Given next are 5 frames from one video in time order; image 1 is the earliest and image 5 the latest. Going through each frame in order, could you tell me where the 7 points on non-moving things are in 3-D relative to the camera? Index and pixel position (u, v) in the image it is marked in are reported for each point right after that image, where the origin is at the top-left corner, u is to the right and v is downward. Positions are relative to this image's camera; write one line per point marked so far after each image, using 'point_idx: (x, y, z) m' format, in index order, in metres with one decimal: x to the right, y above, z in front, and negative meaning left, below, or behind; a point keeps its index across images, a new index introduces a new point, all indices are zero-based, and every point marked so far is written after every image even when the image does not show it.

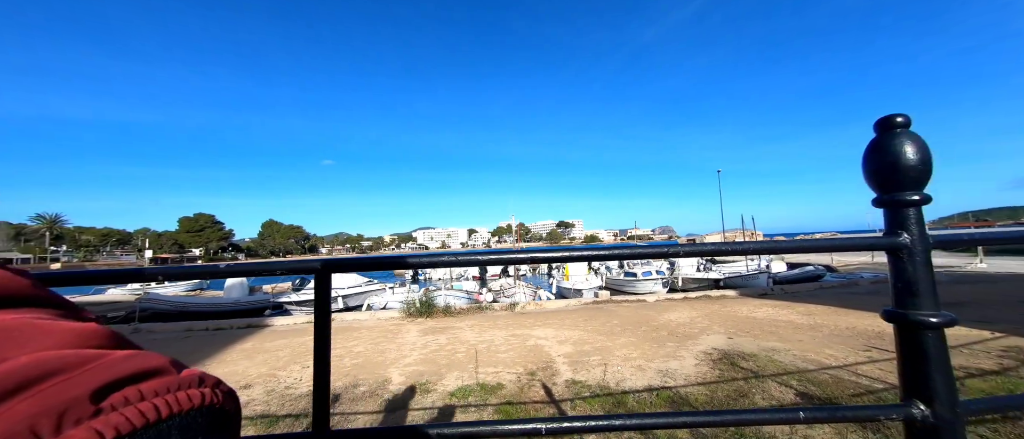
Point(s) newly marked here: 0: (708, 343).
0: (+3.3, -2.1, +6.0) m
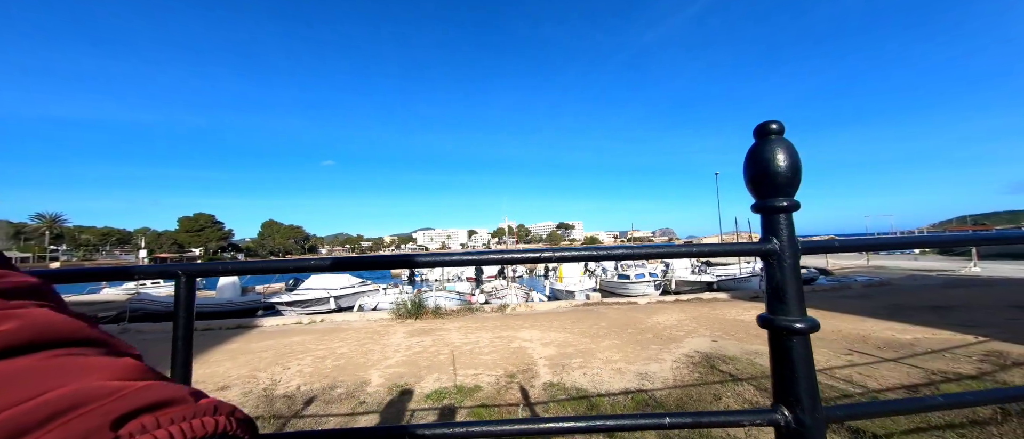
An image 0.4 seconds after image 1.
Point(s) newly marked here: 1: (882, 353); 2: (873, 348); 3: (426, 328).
0: (+3.0, -2.1, +6.0) m
1: (+5.6, -2.0, +5.4) m
2: (+5.7, -2.0, +5.7) m
3: (-2.0, -2.5, +8.2) m
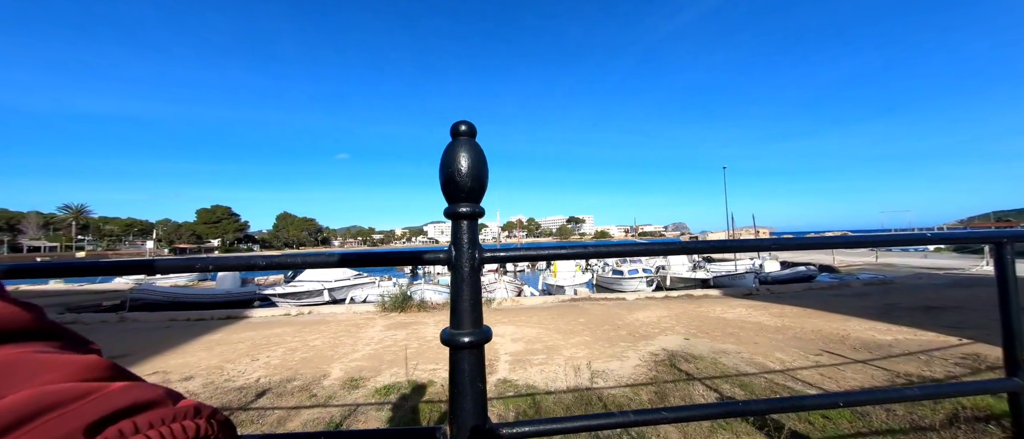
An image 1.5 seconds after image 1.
0: (+2.5, -2.0, +5.9) m
1: (+5.1, -2.0, +5.3) m
2: (+5.2, -2.0, +5.5) m
3: (-2.5, -2.3, +8.2) m
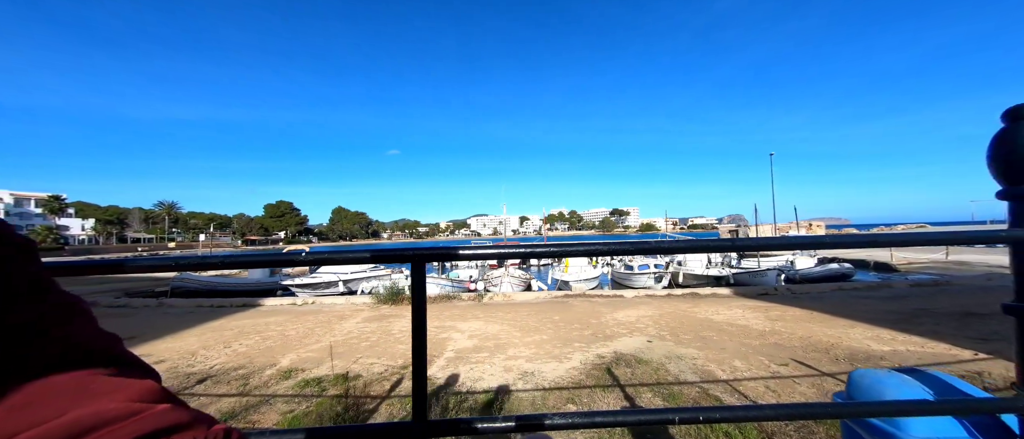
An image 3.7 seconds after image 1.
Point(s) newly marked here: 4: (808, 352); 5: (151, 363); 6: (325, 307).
0: (+1.7, -2.0, +5.6) m
1: (+4.2, -1.9, +4.7) m
2: (+4.3, -1.9, +5.0) m
3: (-3.0, -2.2, +8.5) m
4: (+4.3, -1.9, +5.2) m
5: (-5.5, -2.2, +5.4) m
6: (-5.3, -2.5, +10.1) m
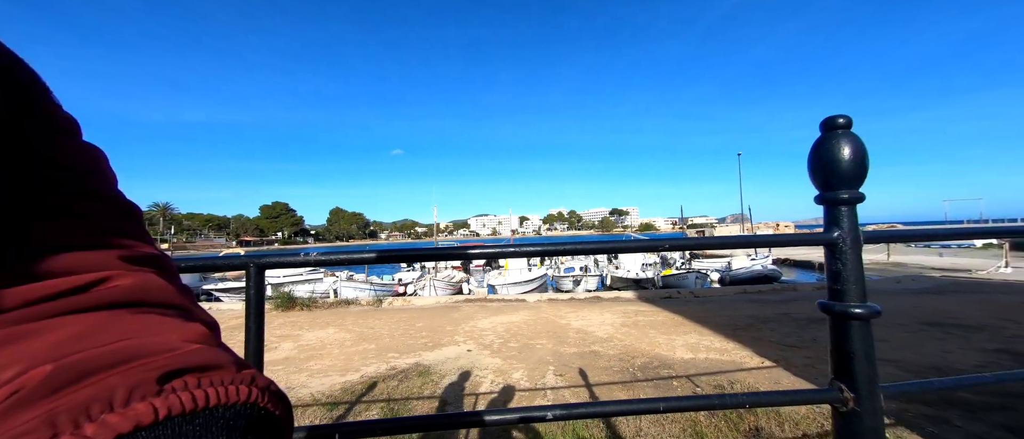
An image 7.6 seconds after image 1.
0: (-1.3, -2.1, +5.5) m
1: (+1.3, -2.0, +4.7) m
2: (+1.4, -2.1, +4.9) m
3: (-5.9, -2.4, +8.3) m
4: (+1.4, -2.0, +5.2) m
5: (-8.4, -2.3, +5.2) m
6: (-8.3, -2.6, +9.9) m
